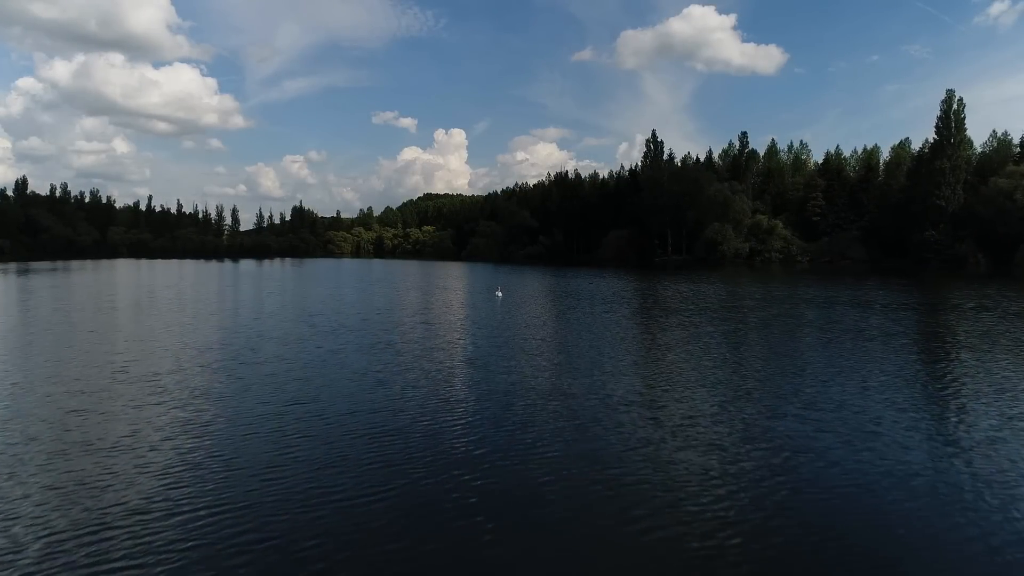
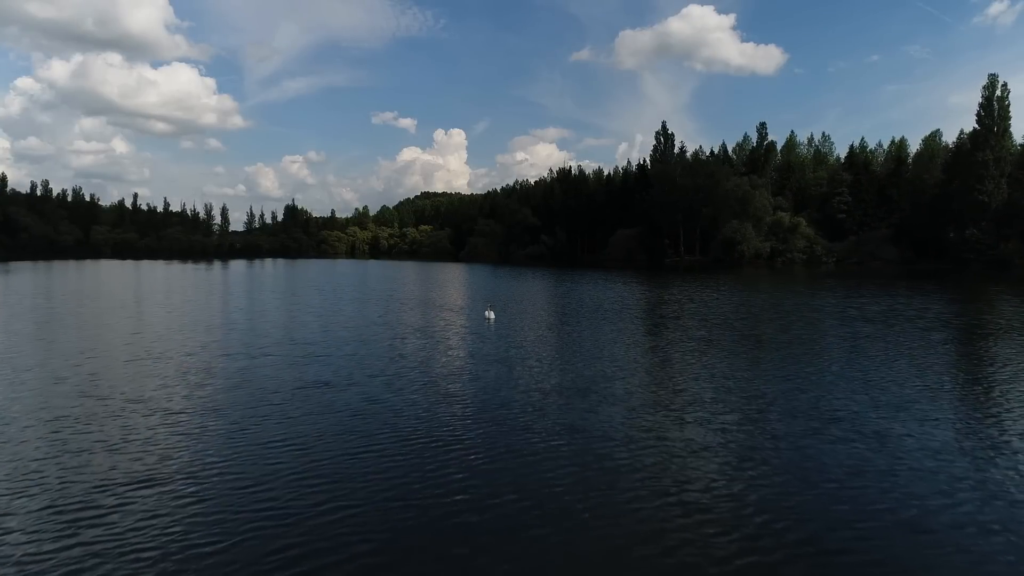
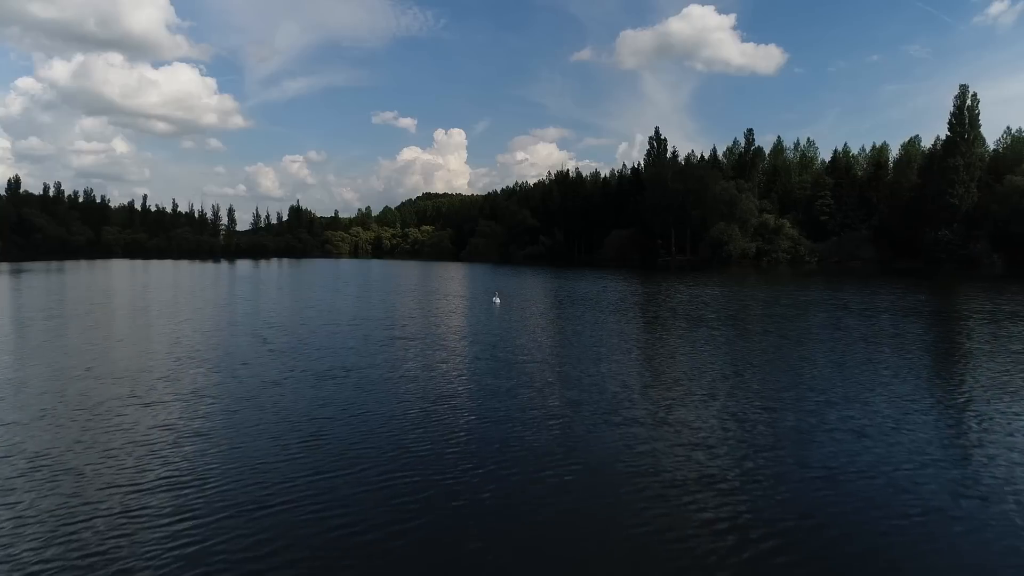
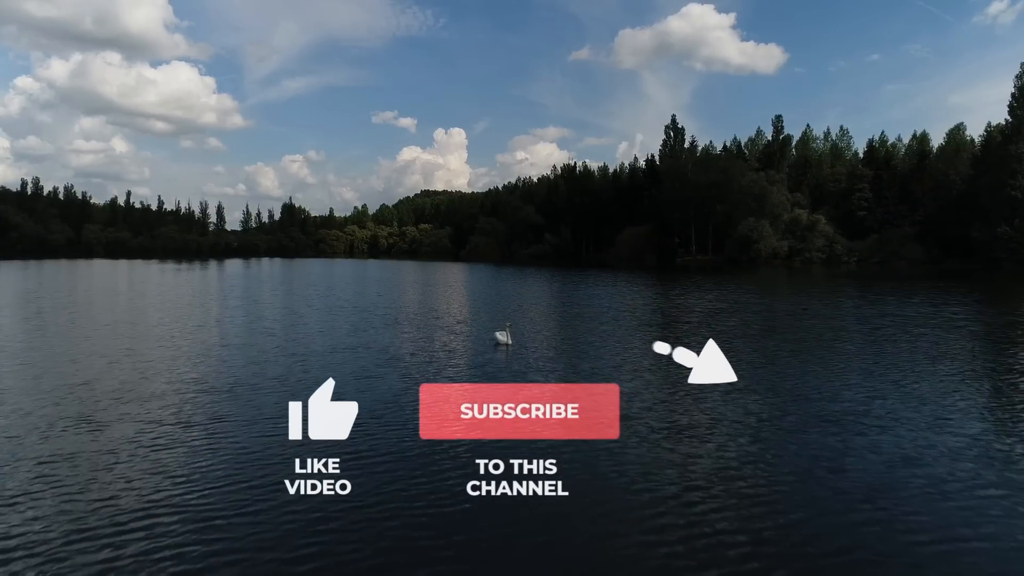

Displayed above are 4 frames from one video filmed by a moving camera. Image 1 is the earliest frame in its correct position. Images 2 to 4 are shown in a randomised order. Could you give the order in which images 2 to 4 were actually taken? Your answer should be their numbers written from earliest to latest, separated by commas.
3, 2, 4
